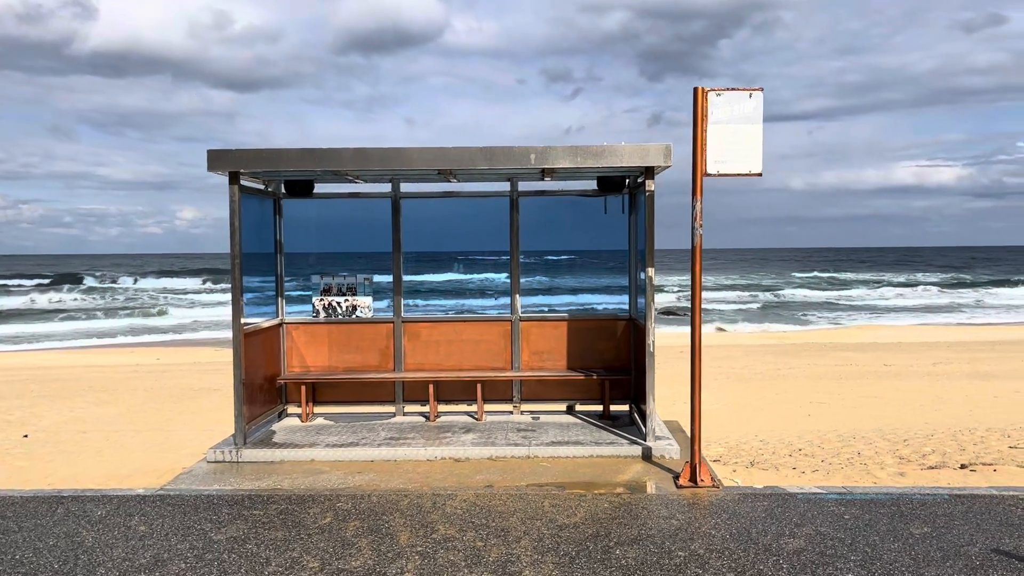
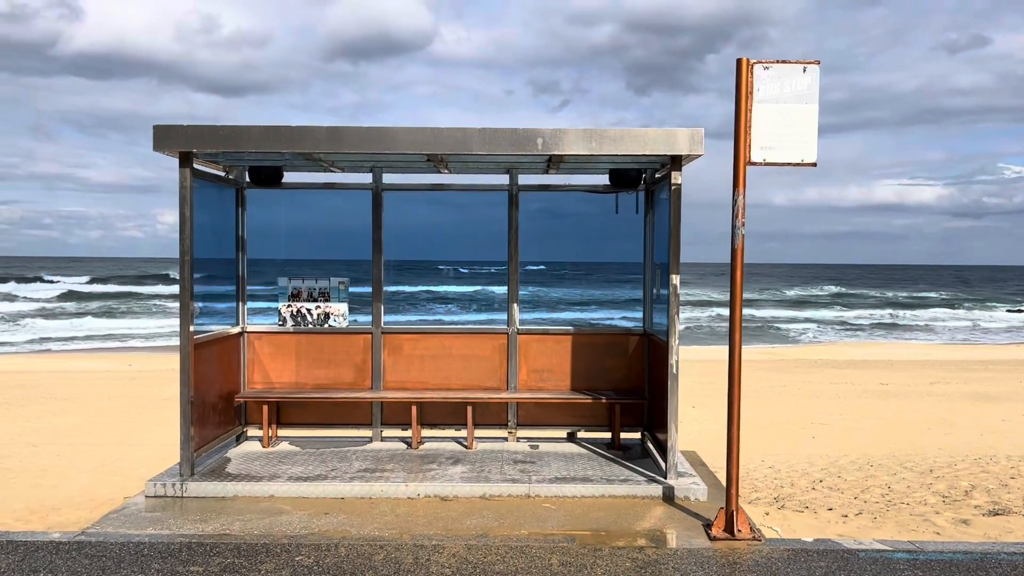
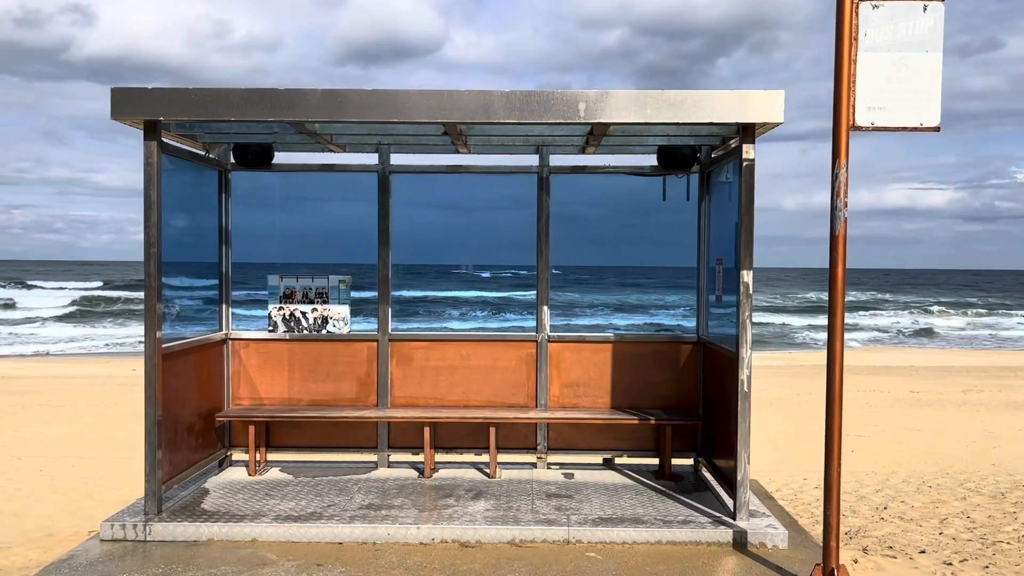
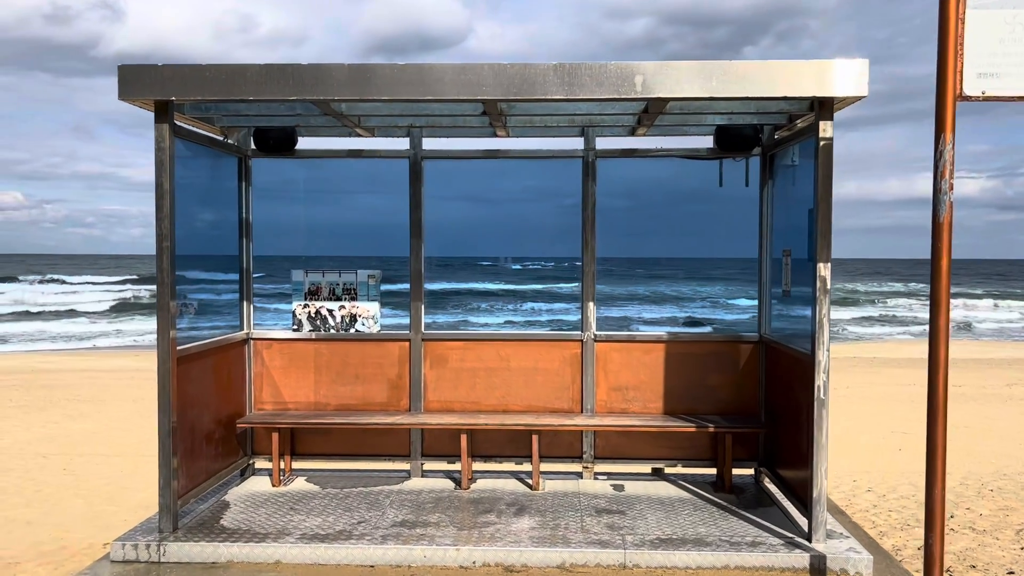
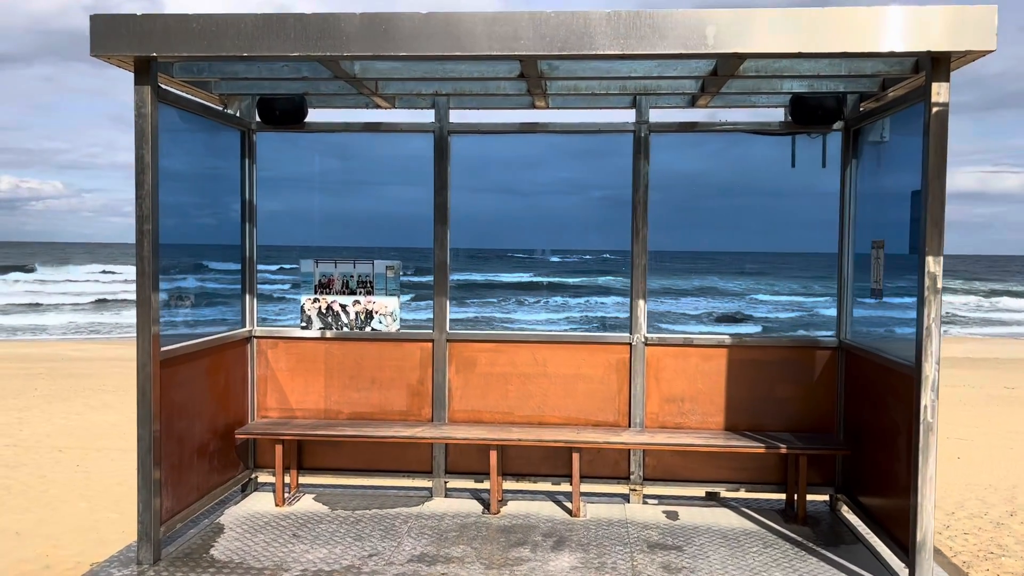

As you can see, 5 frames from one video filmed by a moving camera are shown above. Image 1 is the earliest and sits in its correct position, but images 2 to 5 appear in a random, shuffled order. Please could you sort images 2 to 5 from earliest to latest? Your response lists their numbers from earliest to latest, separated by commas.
2, 3, 4, 5
